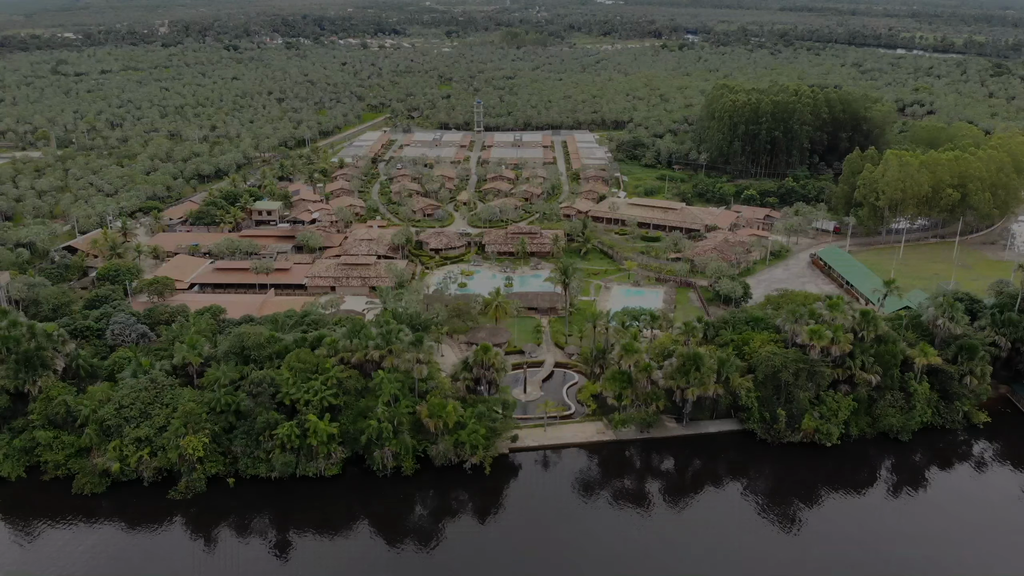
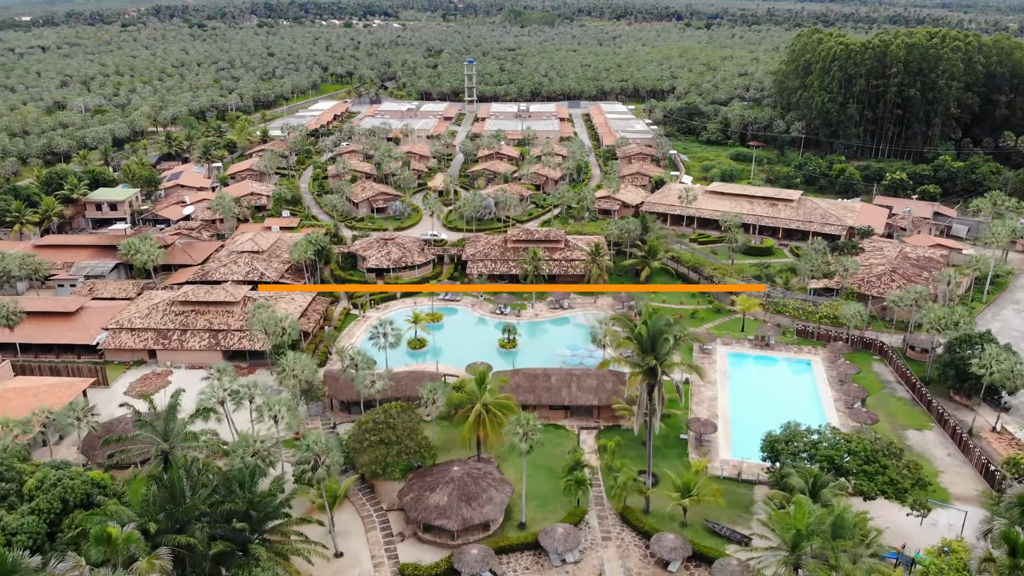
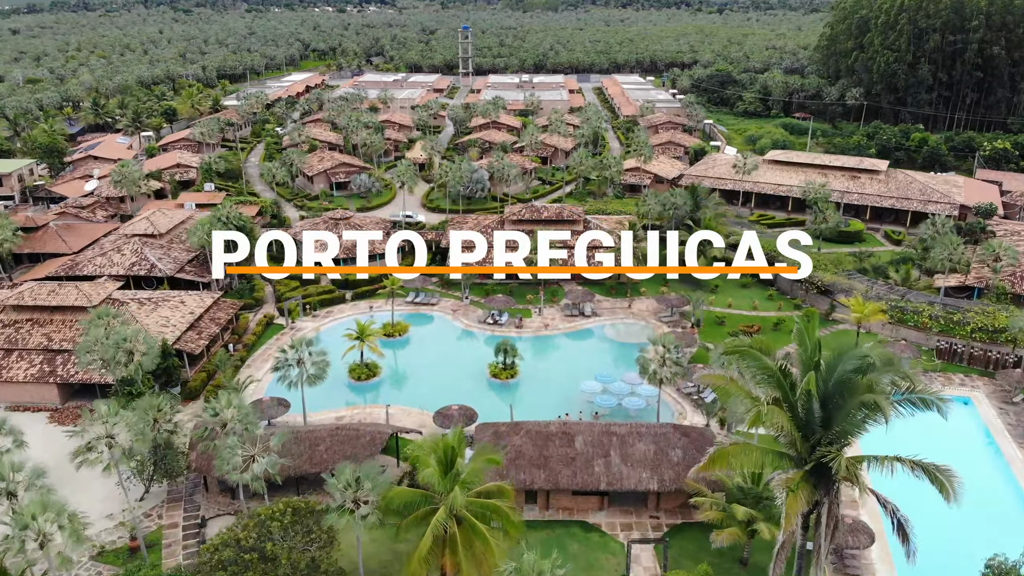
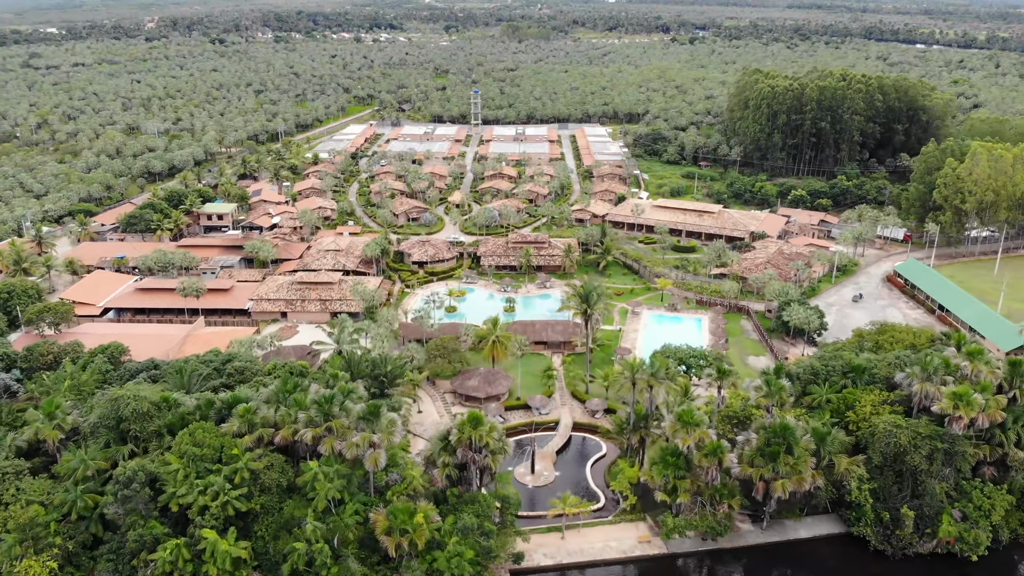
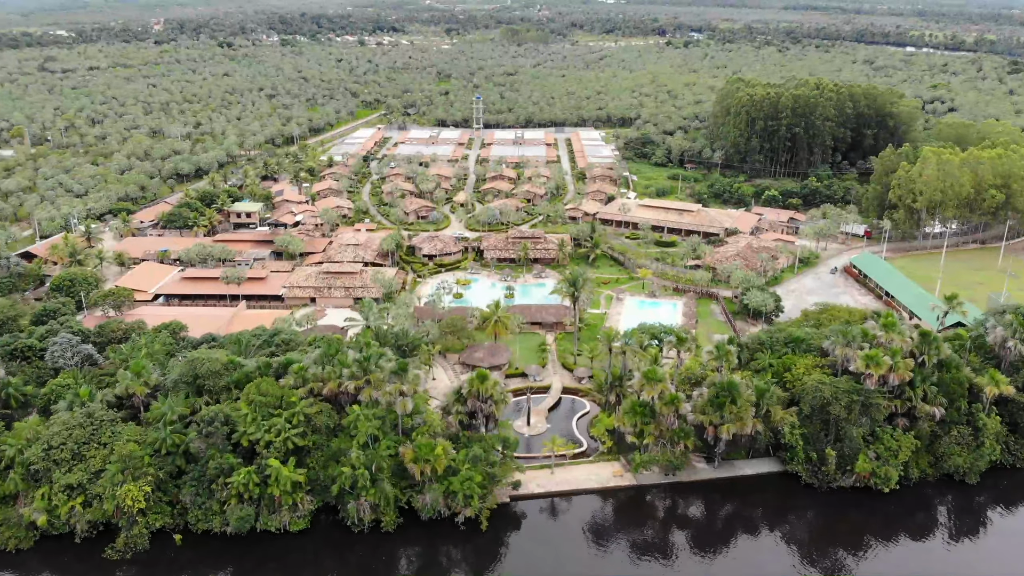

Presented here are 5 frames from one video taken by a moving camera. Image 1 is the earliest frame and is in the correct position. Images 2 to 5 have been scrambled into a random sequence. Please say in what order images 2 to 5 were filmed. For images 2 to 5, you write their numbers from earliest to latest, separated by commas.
5, 4, 2, 3
